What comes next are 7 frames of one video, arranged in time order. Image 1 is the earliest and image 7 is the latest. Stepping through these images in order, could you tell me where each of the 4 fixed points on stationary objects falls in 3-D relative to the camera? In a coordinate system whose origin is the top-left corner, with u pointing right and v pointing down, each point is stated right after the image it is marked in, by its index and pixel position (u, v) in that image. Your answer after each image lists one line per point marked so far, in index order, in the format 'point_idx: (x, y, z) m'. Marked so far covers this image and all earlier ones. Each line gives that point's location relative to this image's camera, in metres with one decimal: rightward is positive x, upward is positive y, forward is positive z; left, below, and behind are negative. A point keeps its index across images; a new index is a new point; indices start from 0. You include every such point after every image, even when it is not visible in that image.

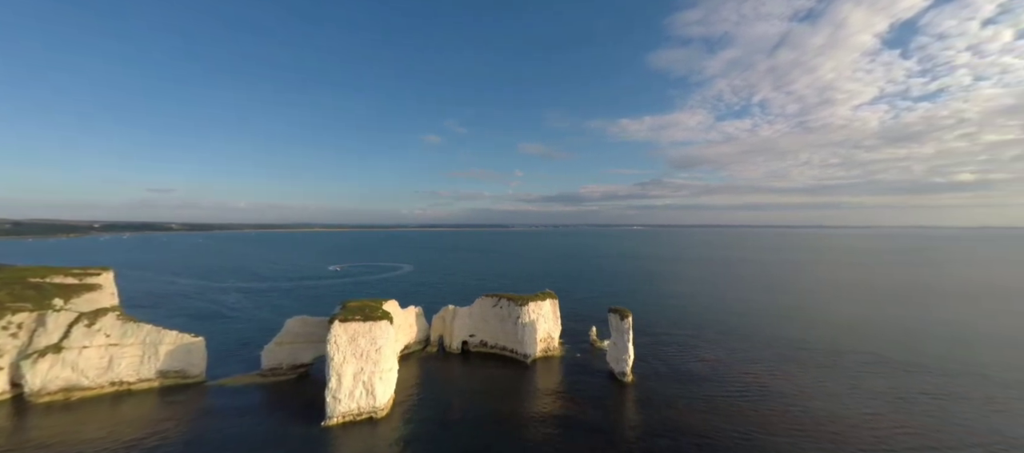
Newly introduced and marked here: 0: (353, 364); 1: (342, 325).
0: (-8.1, -7.1, +18.4) m
1: (-8.7, -5.1, +18.4) m
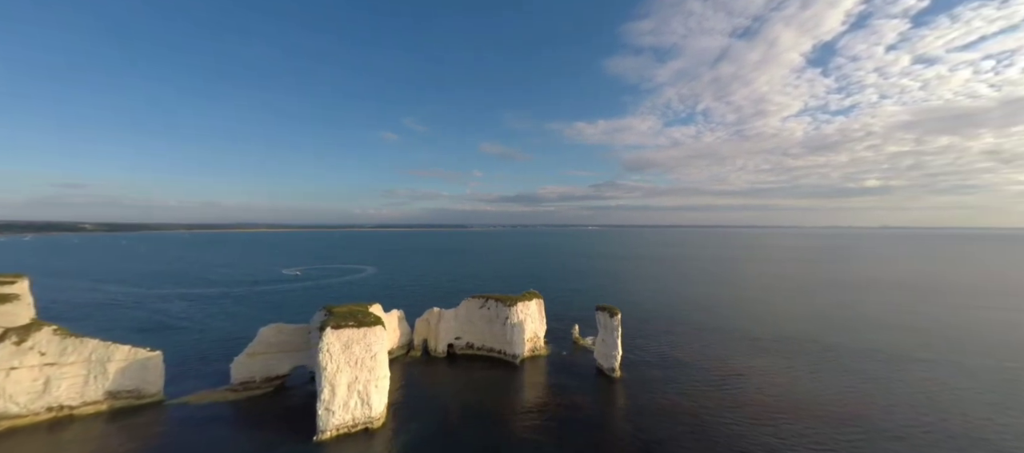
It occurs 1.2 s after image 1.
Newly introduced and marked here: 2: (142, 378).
0: (-8.0, -7.1, +17.3) m
1: (-8.5, -5.1, +17.3) m
2: (-20.4, -8.4, +19.9) m
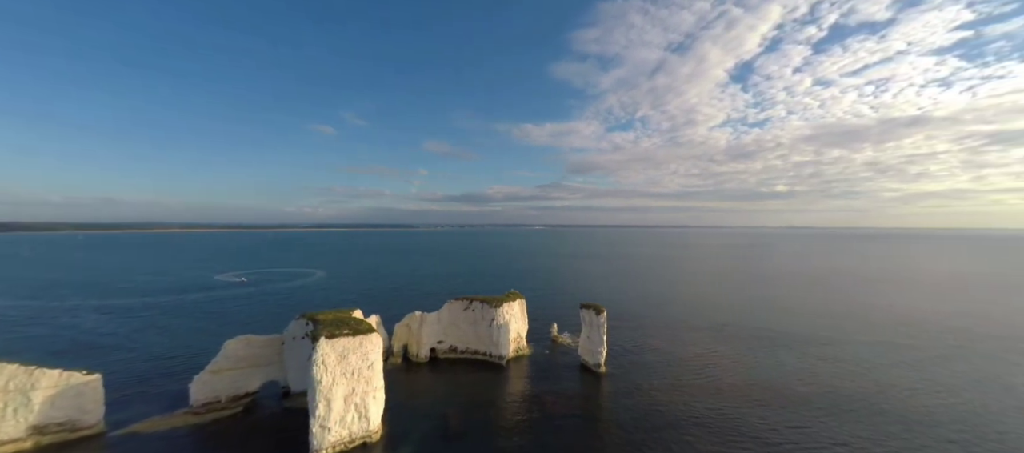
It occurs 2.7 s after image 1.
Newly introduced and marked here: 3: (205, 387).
0: (-7.6, -7.1, +16.0) m
1: (-8.1, -5.1, +15.9) m
2: (-20.3, -8.4, +16.8) m
3: (-16.2, -8.5, +18.9) m
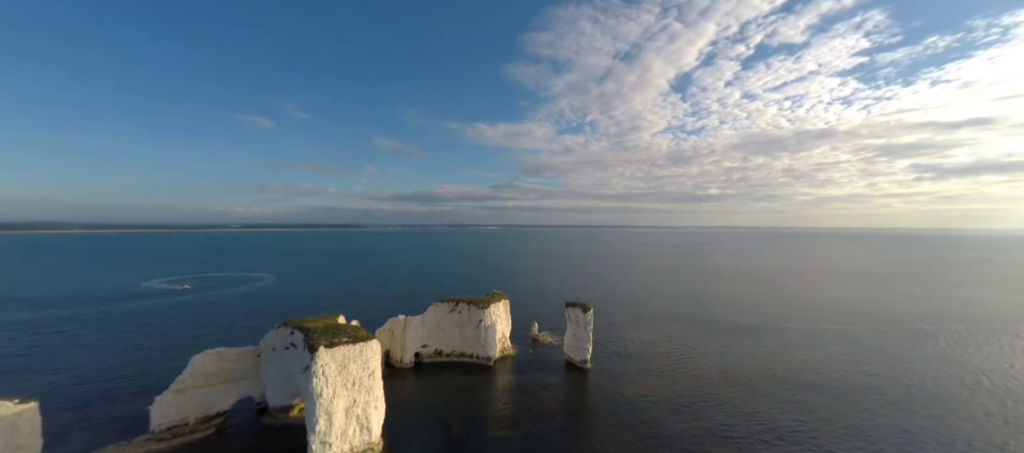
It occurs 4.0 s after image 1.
0: (-7.1, -7.2, +15.0) m
1: (-7.6, -5.1, +14.8) m
2: (-19.8, -8.5, +14.1) m
3: (-16.0, -8.5, +16.8) m
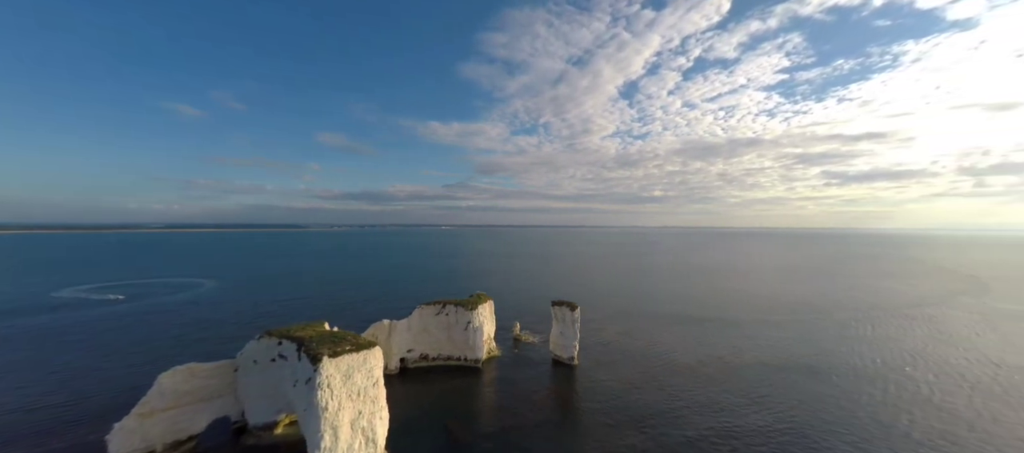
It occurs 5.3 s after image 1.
0: (-6.4, -7.2, +14.1) m
1: (-6.9, -5.2, +13.8) m
2: (-18.9, -8.5, +11.5) m
3: (-15.5, -8.5, +14.7) m
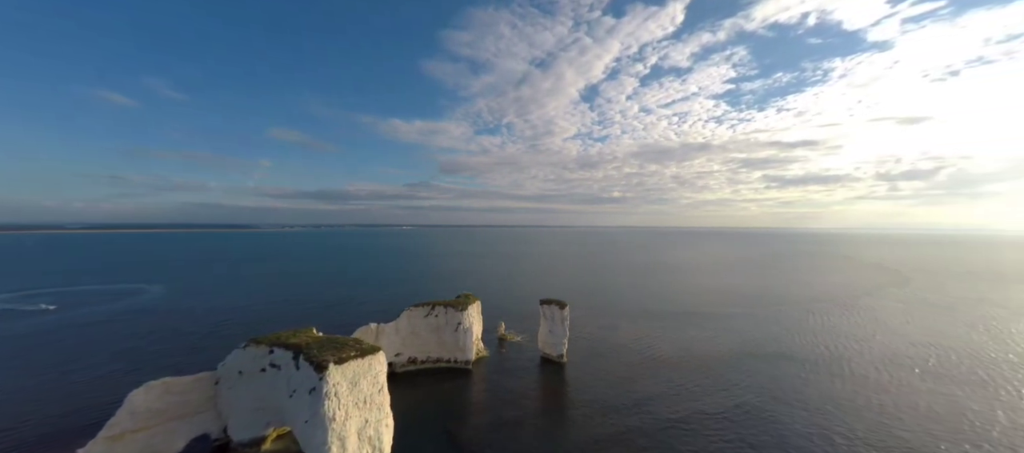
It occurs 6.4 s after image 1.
0: (-5.8, -7.1, +13.4) m
1: (-6.3, -5.1, +13.0) m
2: (-18.0, -8.5, +9.5) m
3: (-14.9, -8.5, +13.0) m
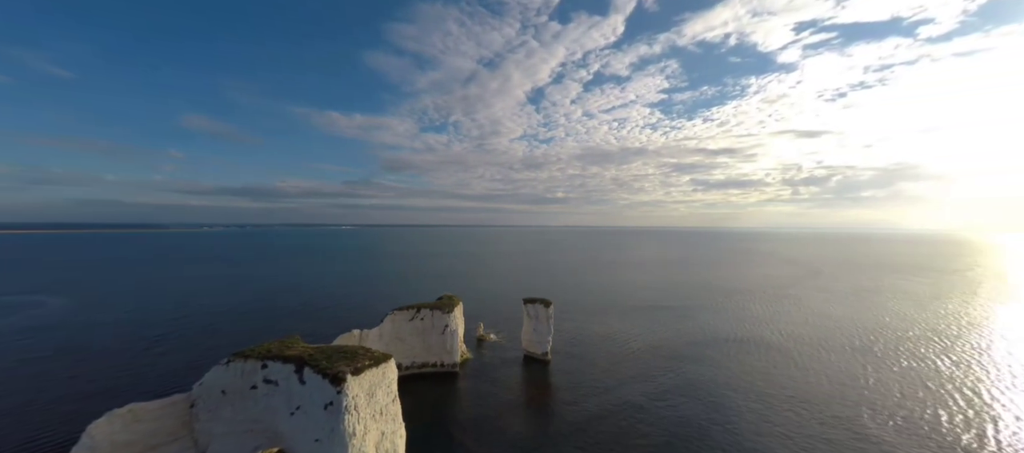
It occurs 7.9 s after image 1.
0: (-4.9, -7.1, +12.5) m
1: (-5.2, -5.1, +12.1) m
2: (-16.3, -8.5, +6.9) m
3: (-13.8, -8.5, +10.8) m
